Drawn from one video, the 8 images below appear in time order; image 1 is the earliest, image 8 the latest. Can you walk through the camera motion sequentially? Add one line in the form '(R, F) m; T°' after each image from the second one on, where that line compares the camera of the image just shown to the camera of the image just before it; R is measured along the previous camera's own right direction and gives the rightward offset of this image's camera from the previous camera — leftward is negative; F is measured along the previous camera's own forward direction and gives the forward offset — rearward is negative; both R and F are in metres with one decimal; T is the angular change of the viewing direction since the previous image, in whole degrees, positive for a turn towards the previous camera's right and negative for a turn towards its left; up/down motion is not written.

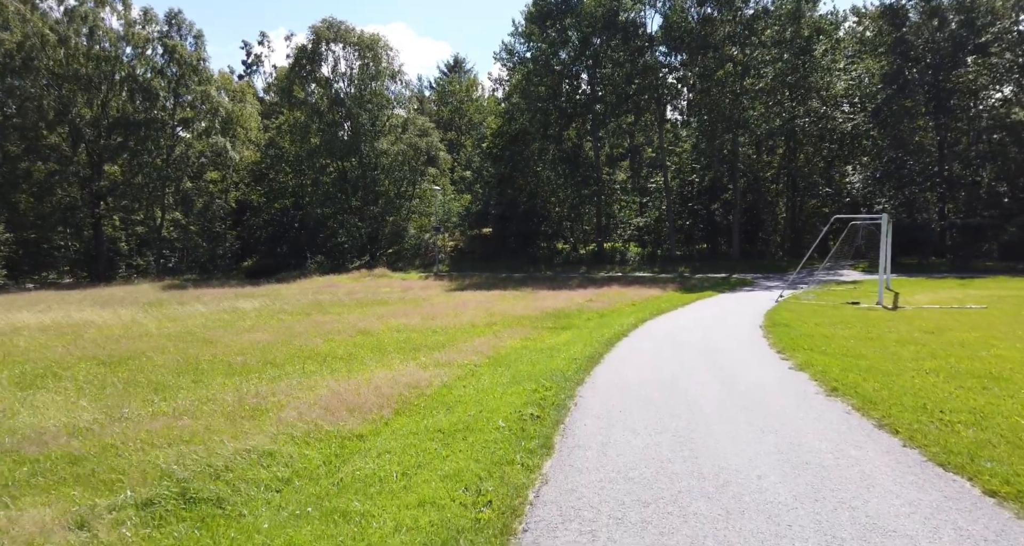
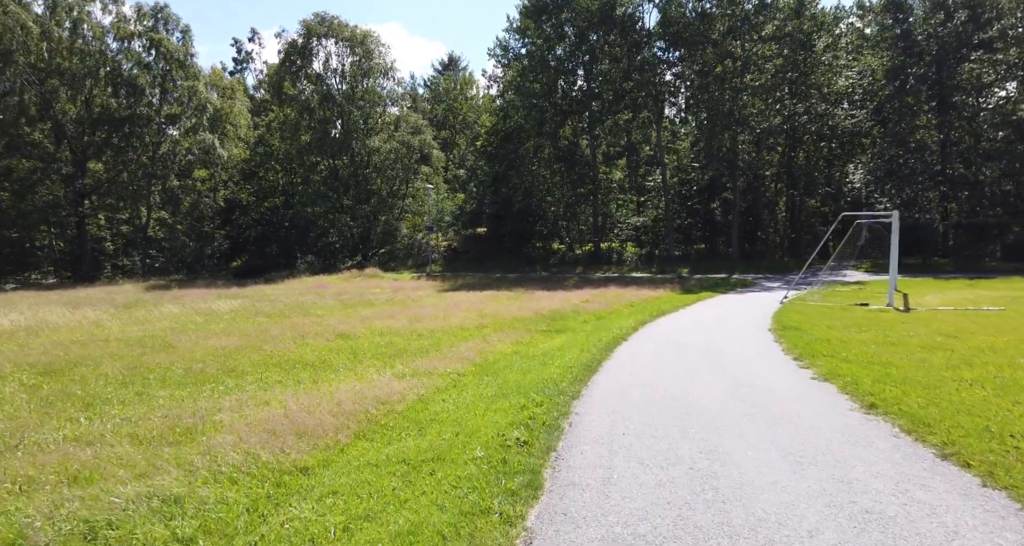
(+0.1, +1.0) m; 0°
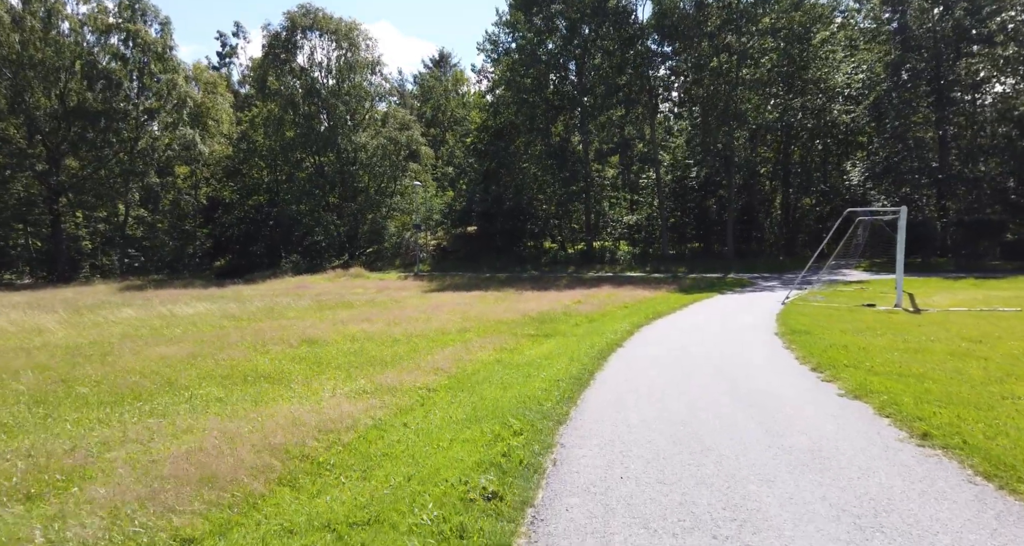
(+0.1, +1.2) m; +1°
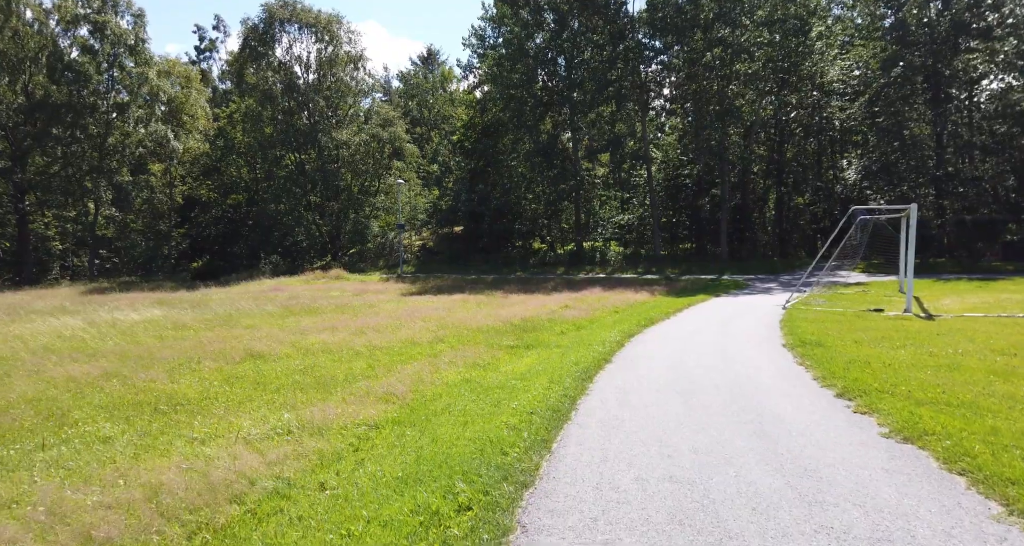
(+0.2, +1.4) m; +1°
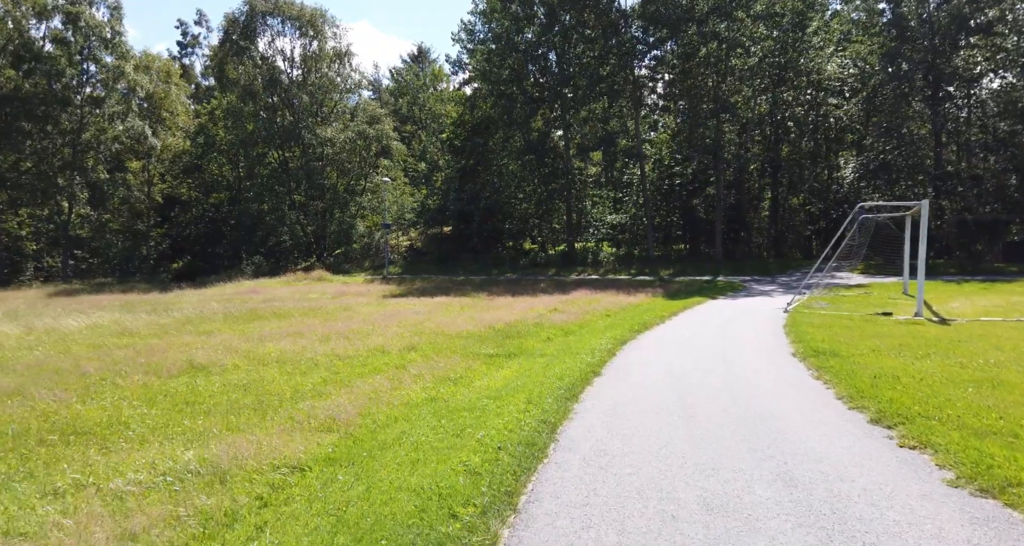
(+0.2, +1.2) m; +1°
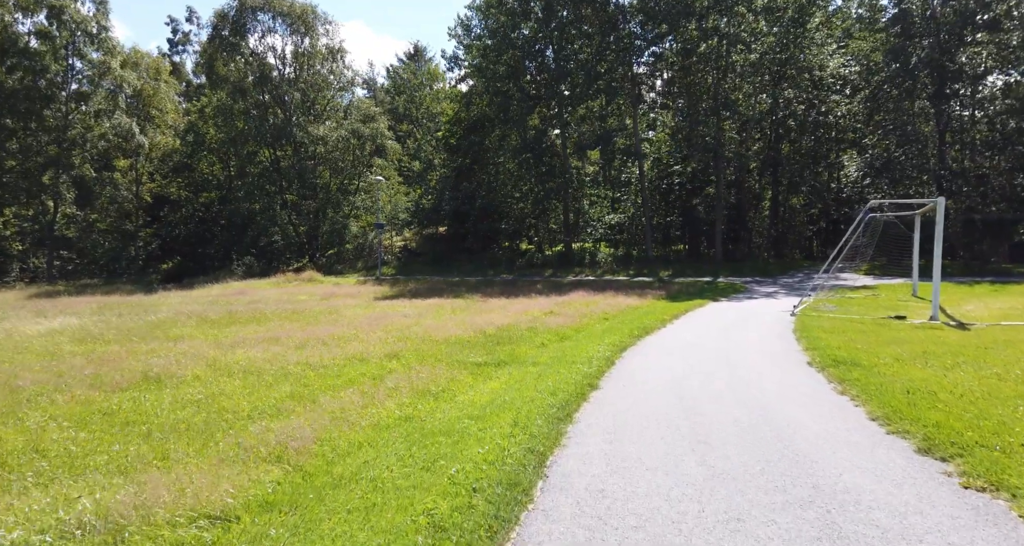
(+0.1, +0.9) m; 0°
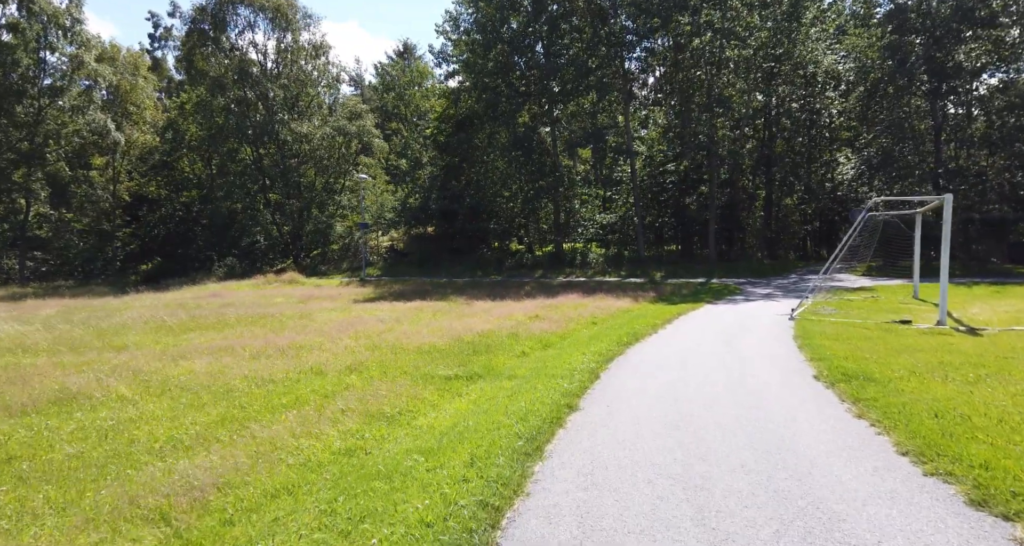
(+0.2, +1.0) m; +1°
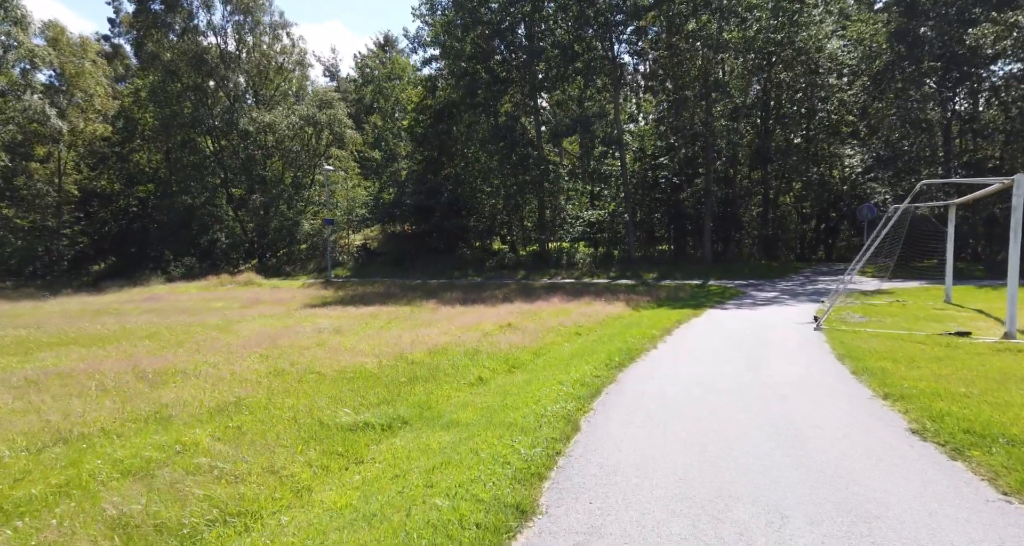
(+0.4, +3.1) m; +1°
